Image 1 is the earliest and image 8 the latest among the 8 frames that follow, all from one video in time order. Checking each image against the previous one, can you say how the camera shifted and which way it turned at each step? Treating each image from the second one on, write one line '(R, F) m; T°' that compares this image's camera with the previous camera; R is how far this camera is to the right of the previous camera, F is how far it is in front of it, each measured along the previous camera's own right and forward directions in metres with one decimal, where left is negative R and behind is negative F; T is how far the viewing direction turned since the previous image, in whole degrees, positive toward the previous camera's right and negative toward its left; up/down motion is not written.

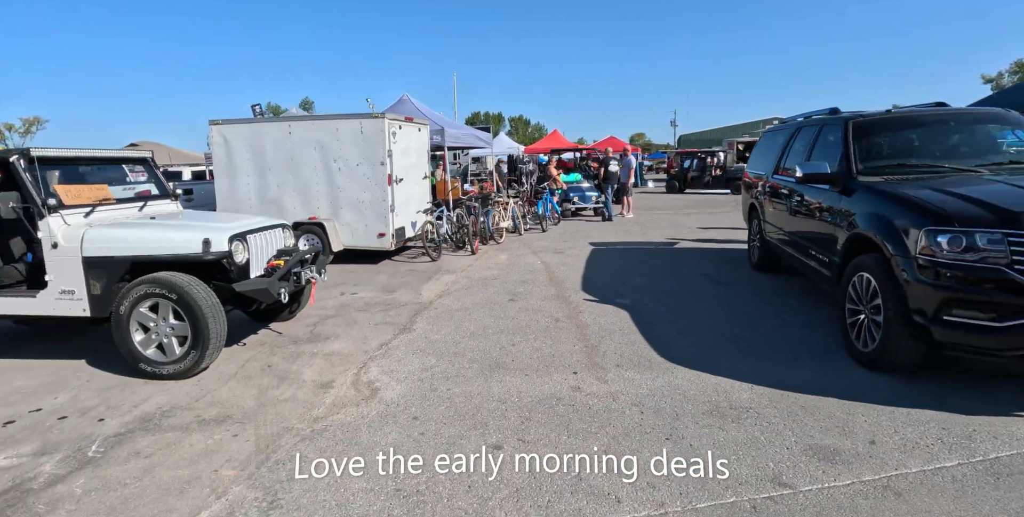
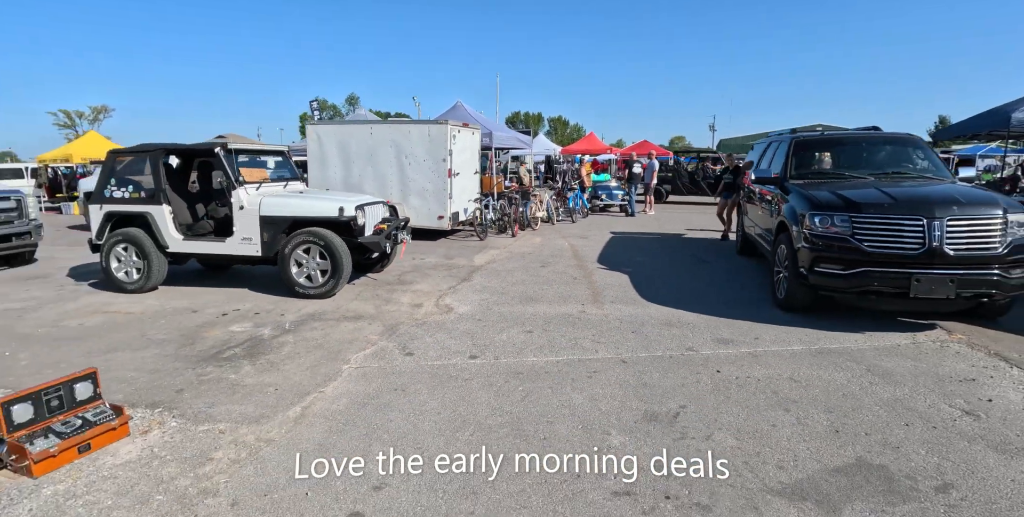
(0.0, -2.0) m; -4°
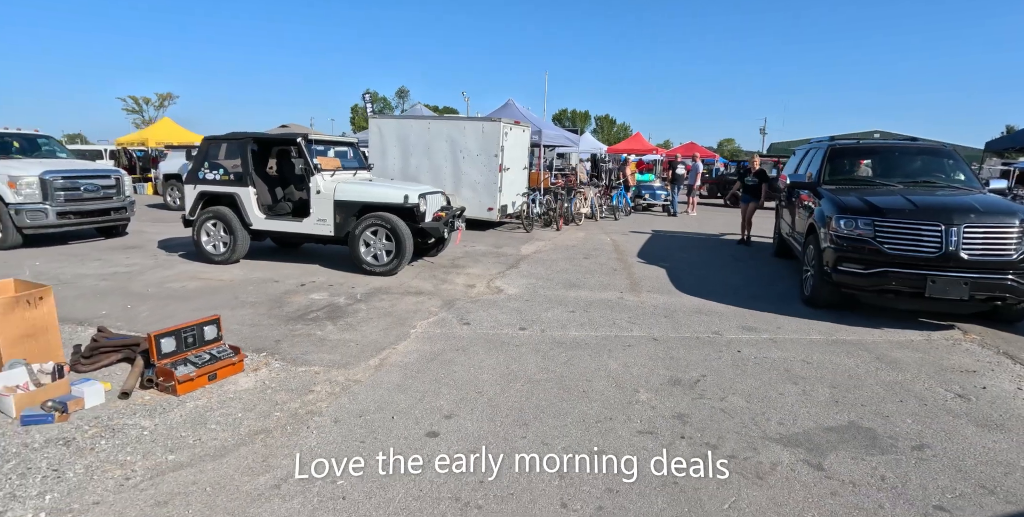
(-0.1, -0.6) m; -4°
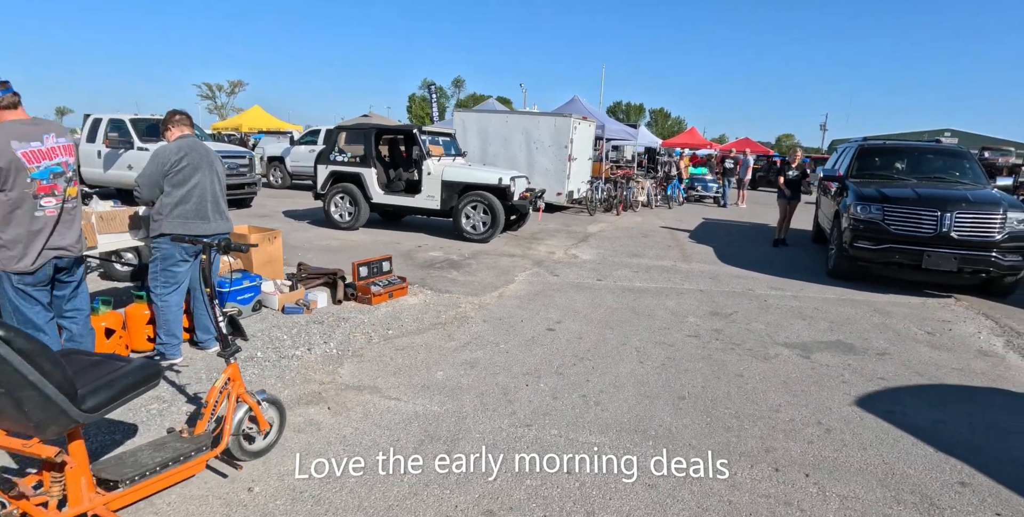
(-0.4, -1.7) m; -5°
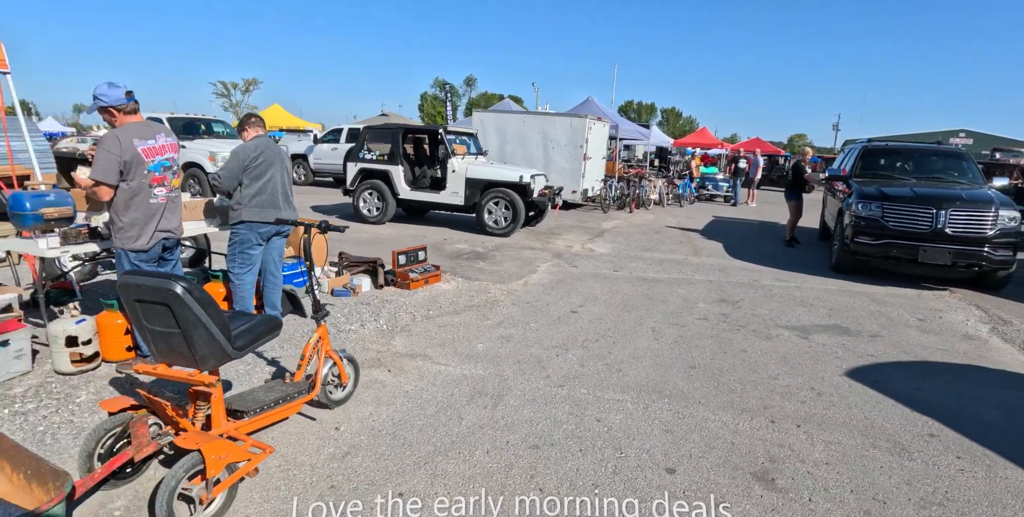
(-0.2, -0.5) m; -1°
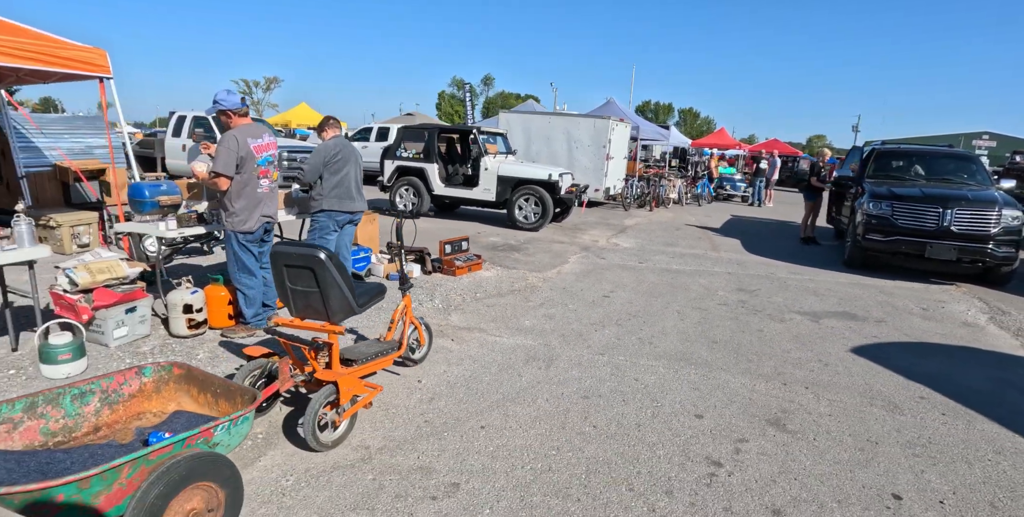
(-0.3, -0.6) m; -1°
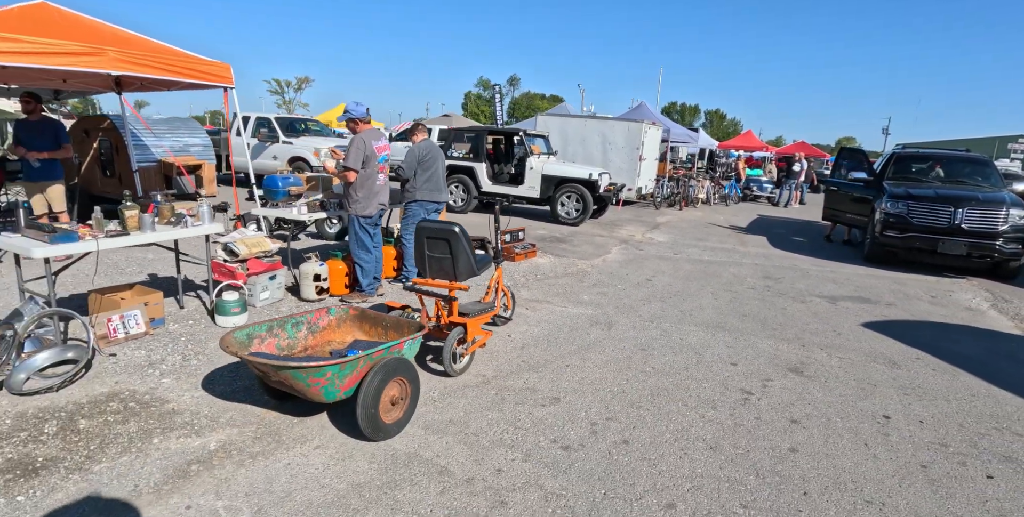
(-0.5, -1.0) m; -2°
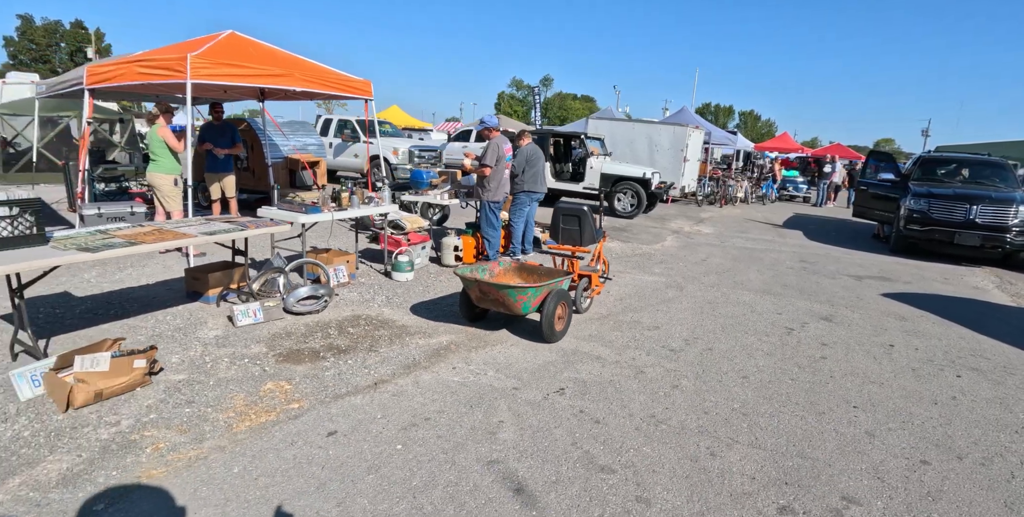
(-0.9, -1.7) m; -3°
